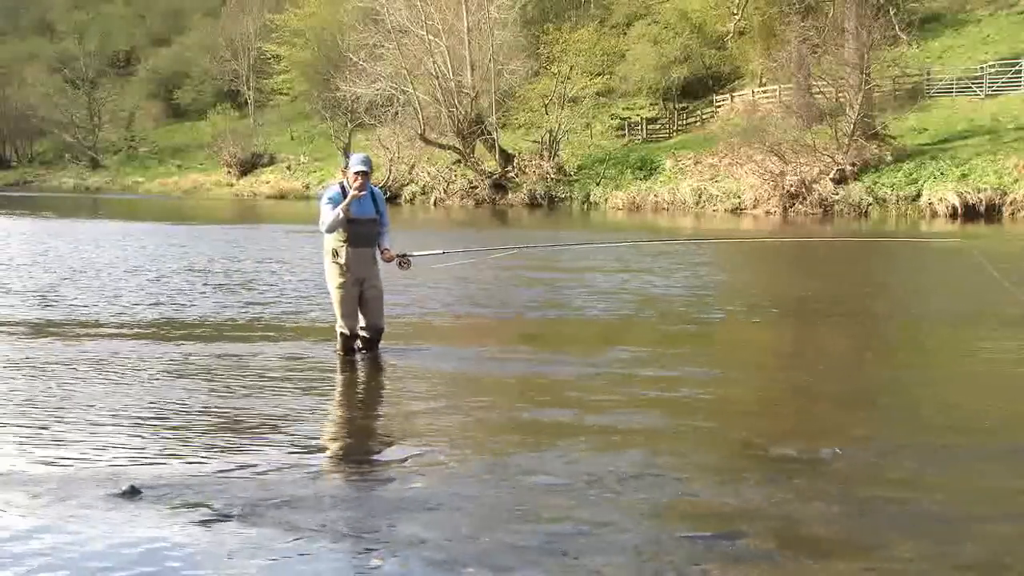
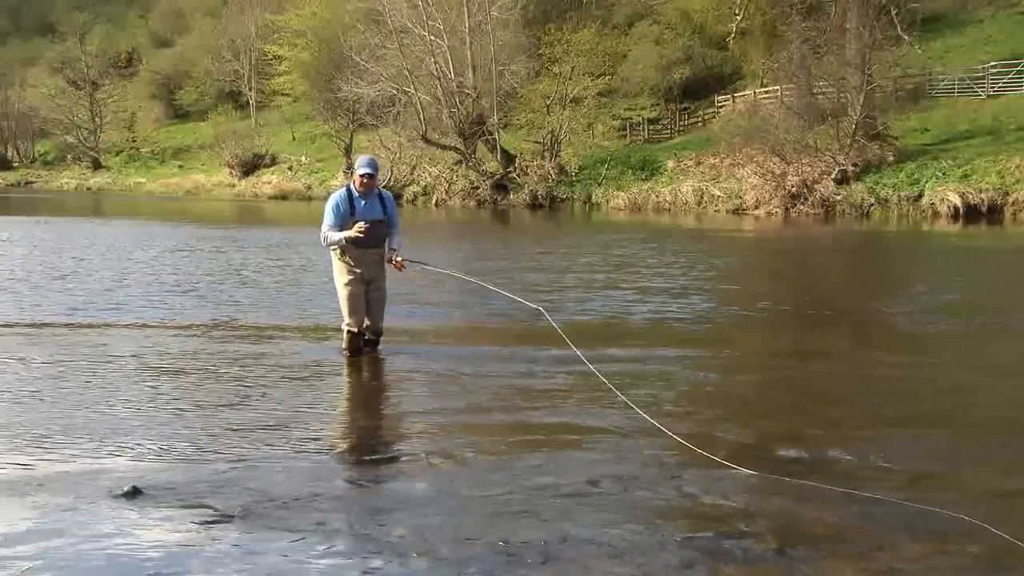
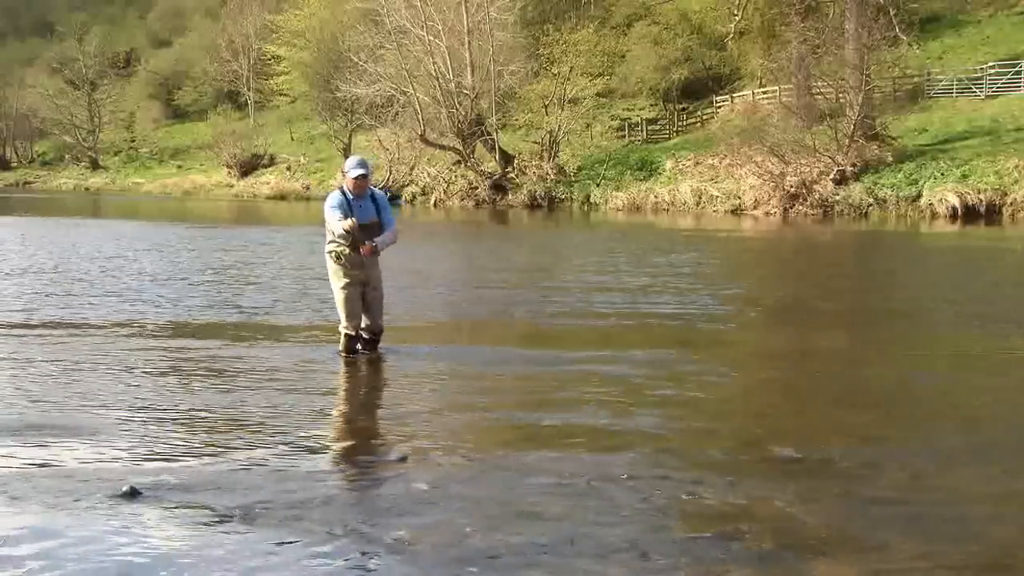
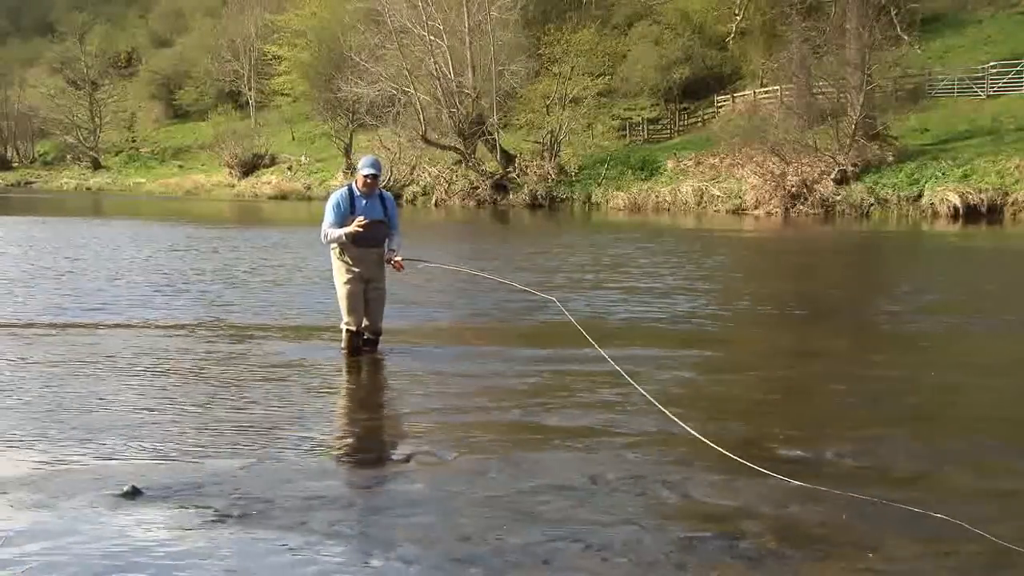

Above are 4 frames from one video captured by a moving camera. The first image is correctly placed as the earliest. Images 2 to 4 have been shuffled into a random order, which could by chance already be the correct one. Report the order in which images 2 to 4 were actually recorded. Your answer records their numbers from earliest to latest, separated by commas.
3, 4, 2
